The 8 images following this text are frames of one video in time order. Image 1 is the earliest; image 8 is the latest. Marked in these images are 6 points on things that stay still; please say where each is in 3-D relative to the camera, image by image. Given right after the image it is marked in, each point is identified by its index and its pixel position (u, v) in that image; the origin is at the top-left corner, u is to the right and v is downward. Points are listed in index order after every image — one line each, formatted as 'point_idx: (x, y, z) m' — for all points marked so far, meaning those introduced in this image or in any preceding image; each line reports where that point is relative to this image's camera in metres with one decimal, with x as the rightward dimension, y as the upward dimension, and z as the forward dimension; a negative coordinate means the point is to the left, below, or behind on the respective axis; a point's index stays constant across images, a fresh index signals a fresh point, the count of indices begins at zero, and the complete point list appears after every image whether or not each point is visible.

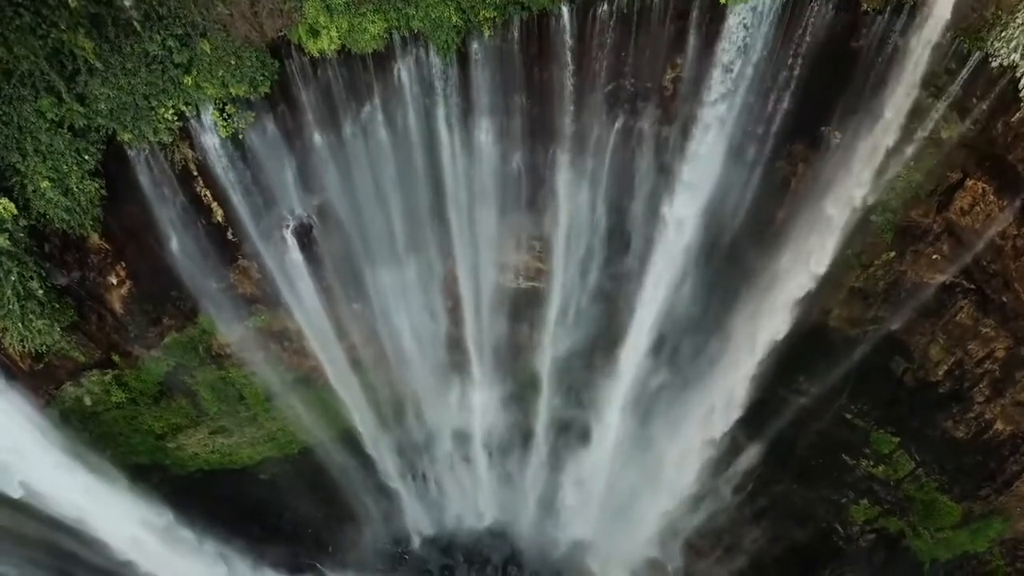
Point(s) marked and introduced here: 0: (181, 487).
0: (-5.3, -3.2, +11.7) m
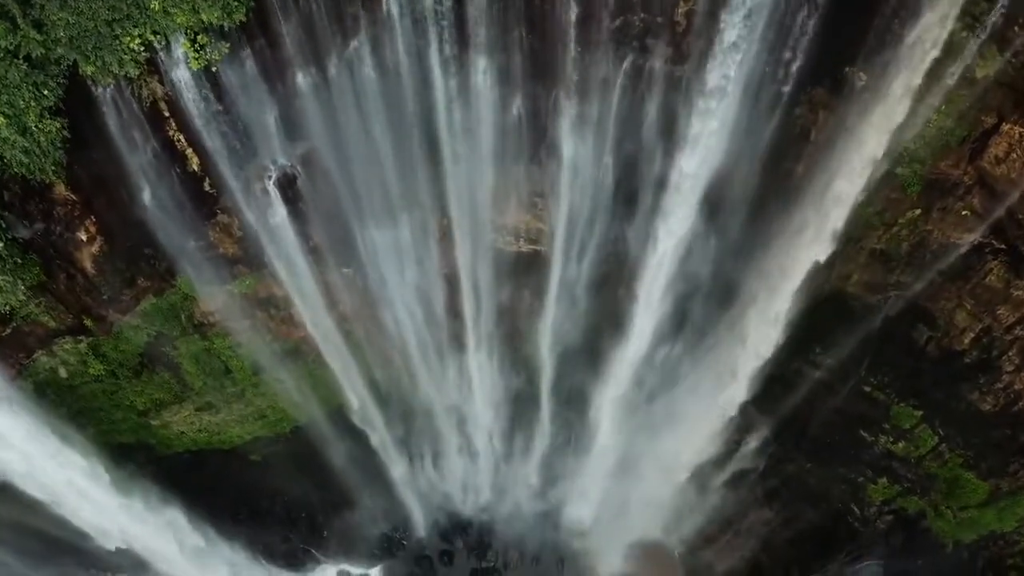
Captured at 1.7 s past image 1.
0: (-5.2, -2.7, +11.1) m
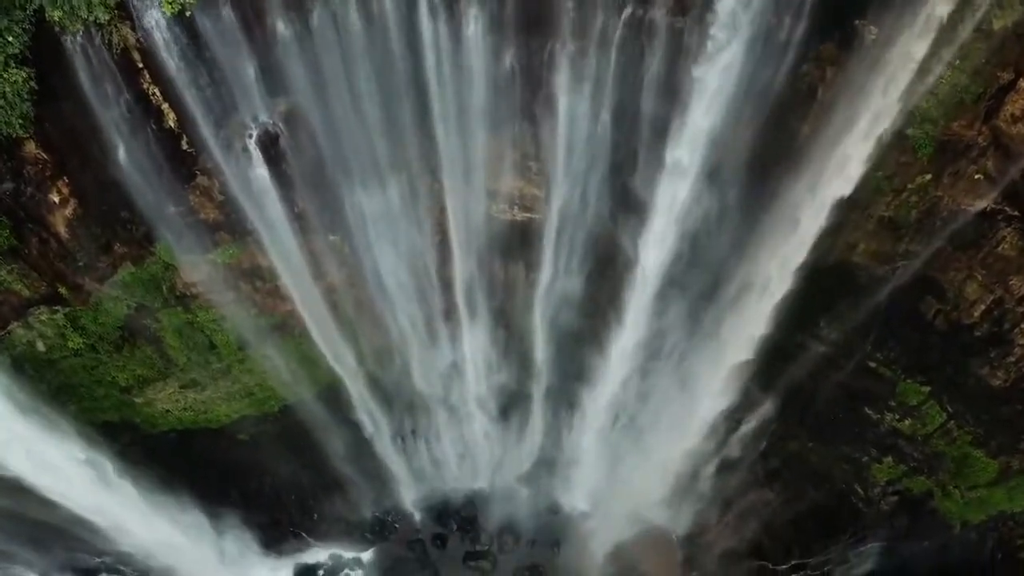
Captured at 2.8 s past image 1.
0: (-5.3, -2.4, +10.8) m
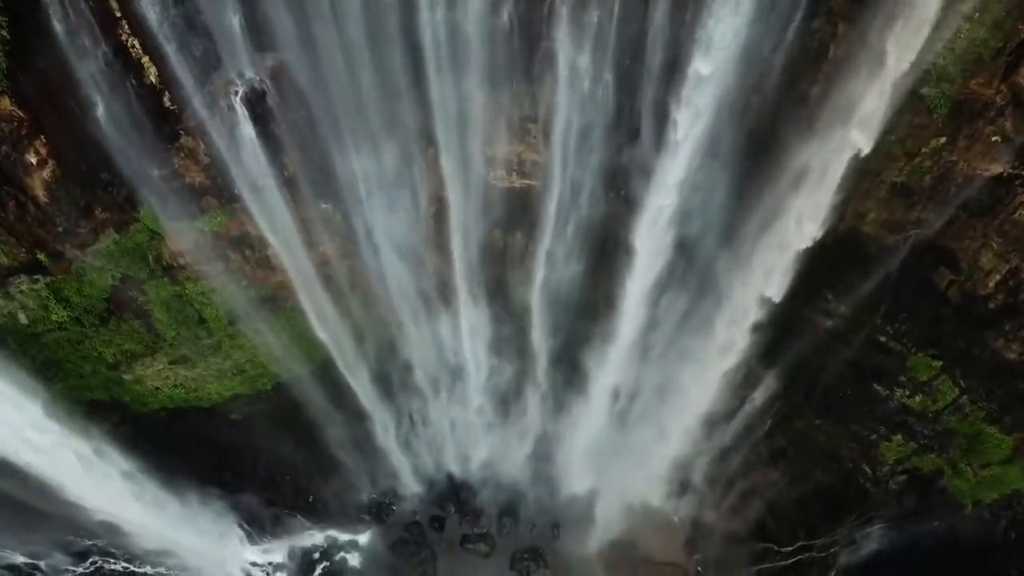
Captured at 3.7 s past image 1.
0: (-5.3, -2.0, +10.6) m
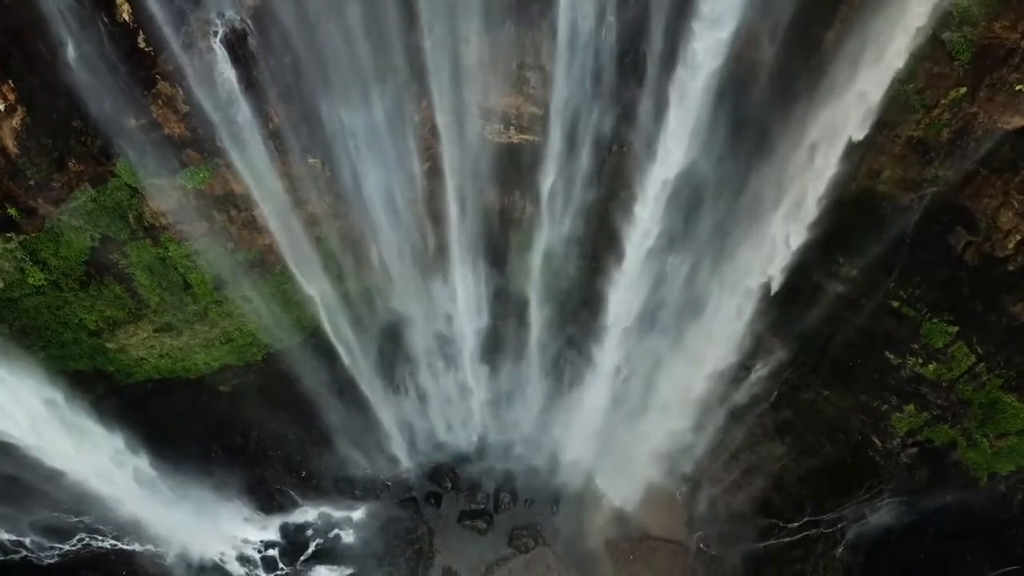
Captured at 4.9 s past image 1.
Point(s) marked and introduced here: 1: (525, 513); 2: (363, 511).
0: (-5.4, -1.6, +10.2) m
1: (+0.2, -3.4, +11.1) m
2: (-2.3, -3.4, +11.1) m
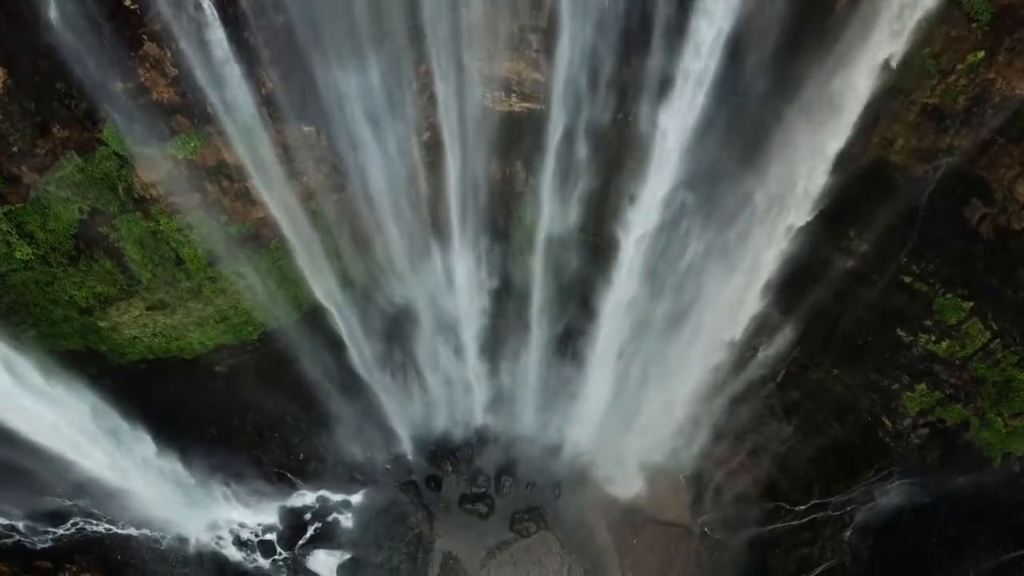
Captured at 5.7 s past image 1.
0: (-5.3, -1.3, +10.0) m
1: (+0.2, -3.1, +10.9) m
2: (-2.2, -3.1, +10.9) m
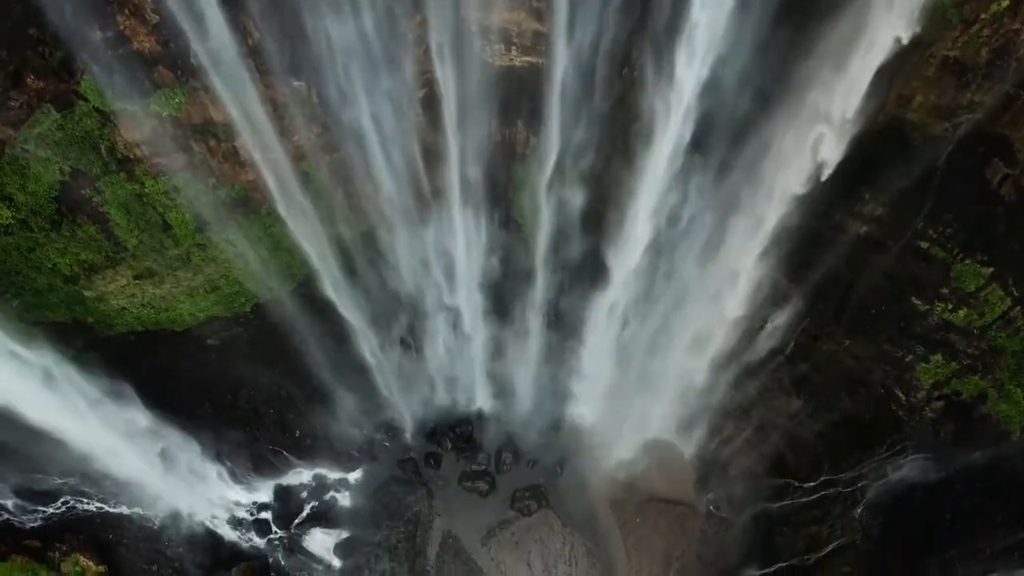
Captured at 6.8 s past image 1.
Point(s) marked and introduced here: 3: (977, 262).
0: (-5.3, -0.9, +9.7) m
1: (+0.2, -2.7, +10.6) m
2: (-2.2, -2.7, +10.6) m
3: (+5.2, +0.3, +8.1) m
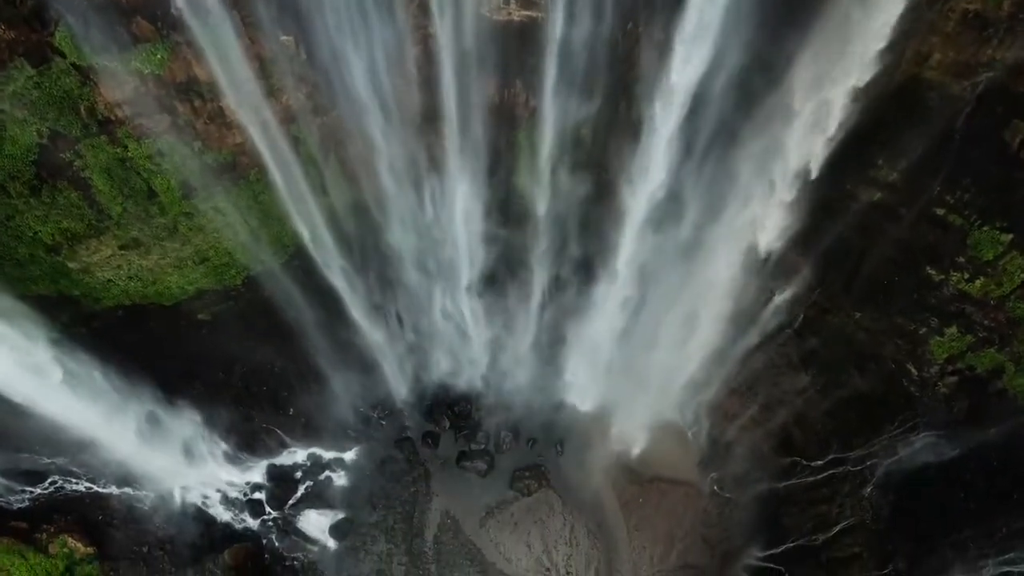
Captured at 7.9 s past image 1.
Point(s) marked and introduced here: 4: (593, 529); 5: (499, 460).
0: (-5.3, -0.5, +9.4) m
1: (+0.2, -2.3, +10.4) m
2: (-2.2, -2.3, +10.4) m
3: (+5.2, +0.6, +7.8) m
4: (+1.1, -3.3, +10.0) m
5: (-0.2, -2.4, +10.3) m
